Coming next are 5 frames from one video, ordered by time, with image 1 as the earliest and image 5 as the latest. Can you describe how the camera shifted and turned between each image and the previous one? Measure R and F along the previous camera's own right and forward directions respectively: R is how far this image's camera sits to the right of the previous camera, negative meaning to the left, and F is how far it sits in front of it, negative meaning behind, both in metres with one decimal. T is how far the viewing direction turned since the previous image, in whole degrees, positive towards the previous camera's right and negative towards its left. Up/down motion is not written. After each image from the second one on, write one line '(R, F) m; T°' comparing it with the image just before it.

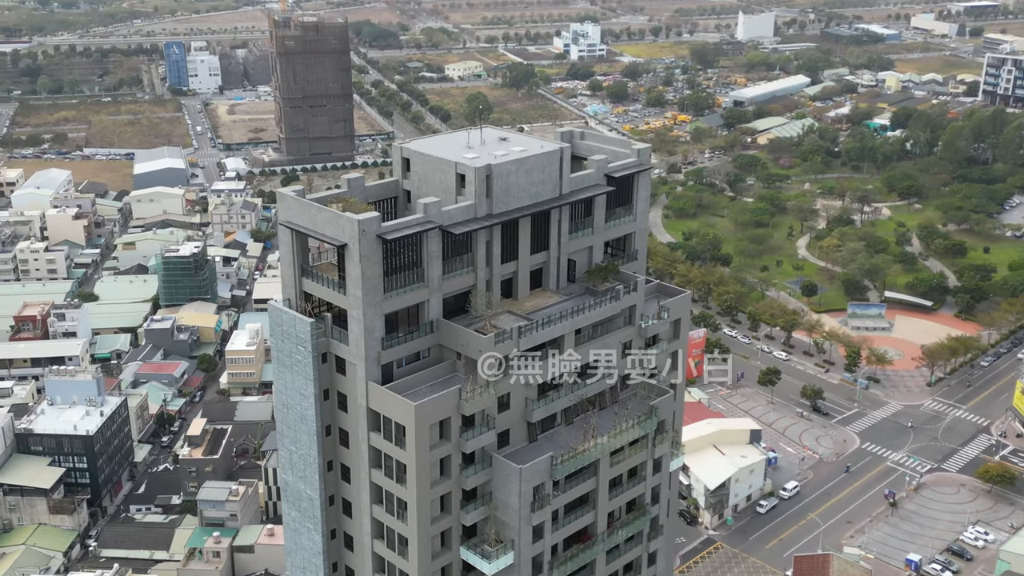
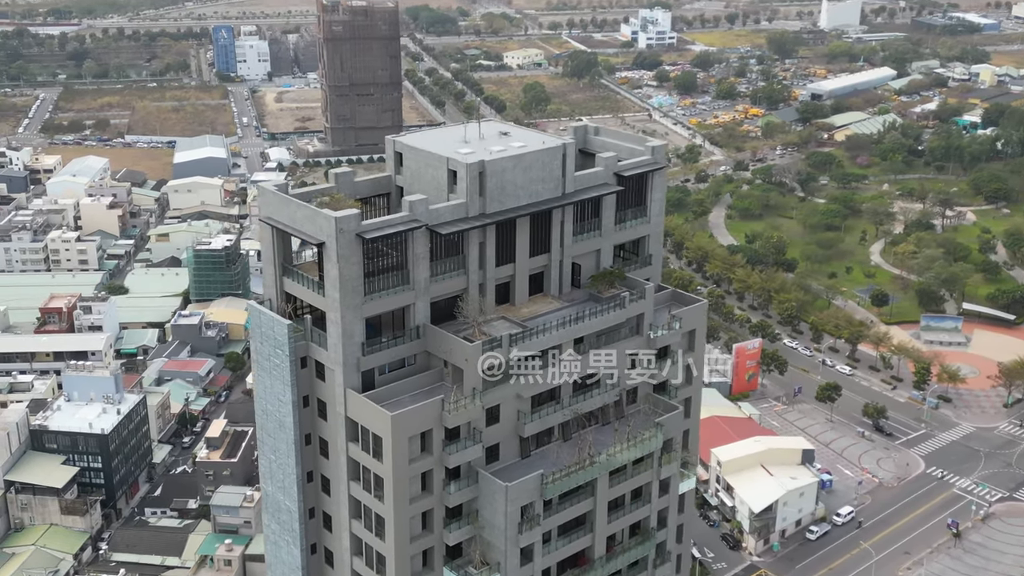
(+3.0, +3.1) m; -5°
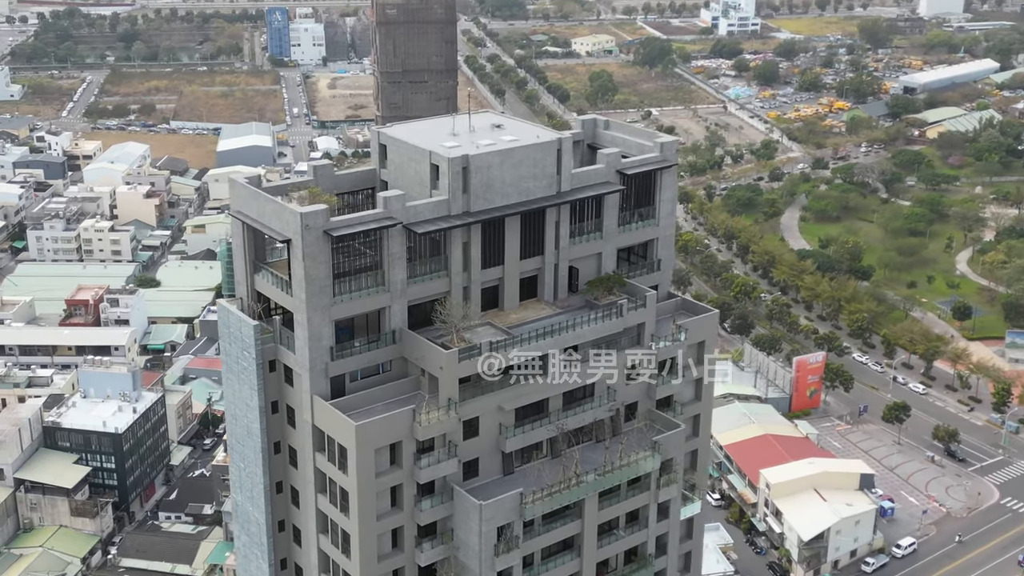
(+3.0, +3.2) m; -5°
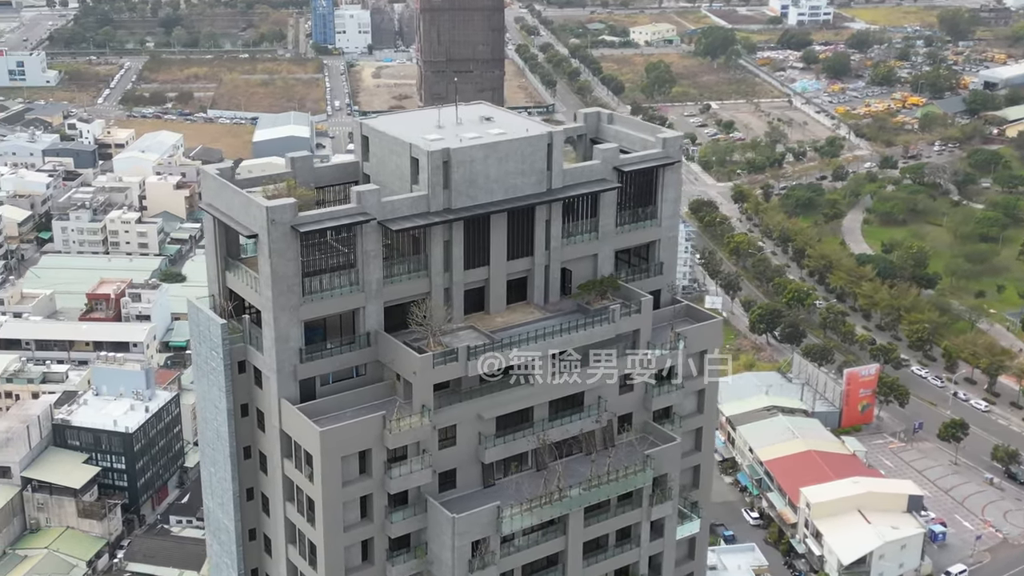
(+2.2, +2.5) m; -4°
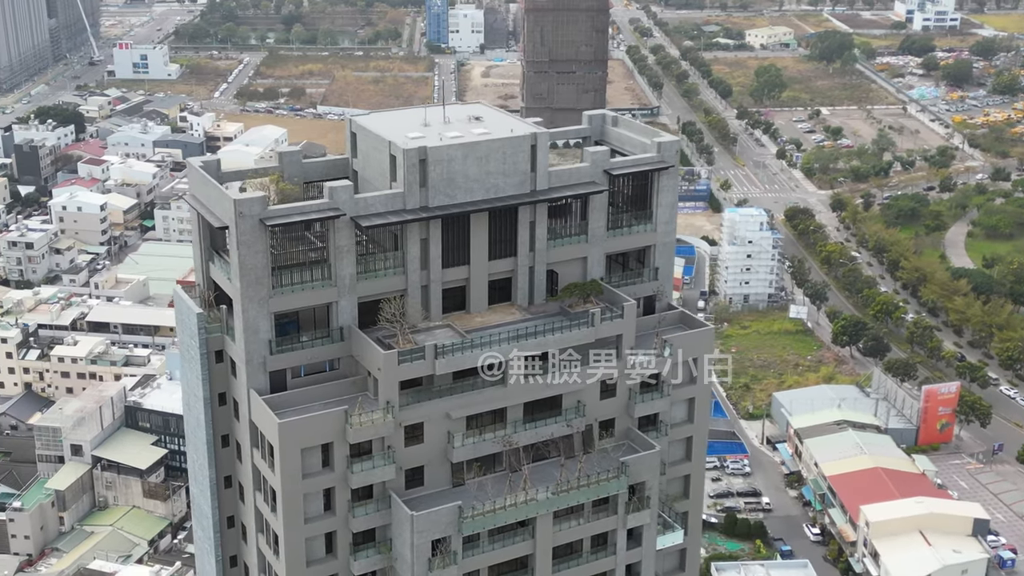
(+3.7, +0.4) m; -8°
